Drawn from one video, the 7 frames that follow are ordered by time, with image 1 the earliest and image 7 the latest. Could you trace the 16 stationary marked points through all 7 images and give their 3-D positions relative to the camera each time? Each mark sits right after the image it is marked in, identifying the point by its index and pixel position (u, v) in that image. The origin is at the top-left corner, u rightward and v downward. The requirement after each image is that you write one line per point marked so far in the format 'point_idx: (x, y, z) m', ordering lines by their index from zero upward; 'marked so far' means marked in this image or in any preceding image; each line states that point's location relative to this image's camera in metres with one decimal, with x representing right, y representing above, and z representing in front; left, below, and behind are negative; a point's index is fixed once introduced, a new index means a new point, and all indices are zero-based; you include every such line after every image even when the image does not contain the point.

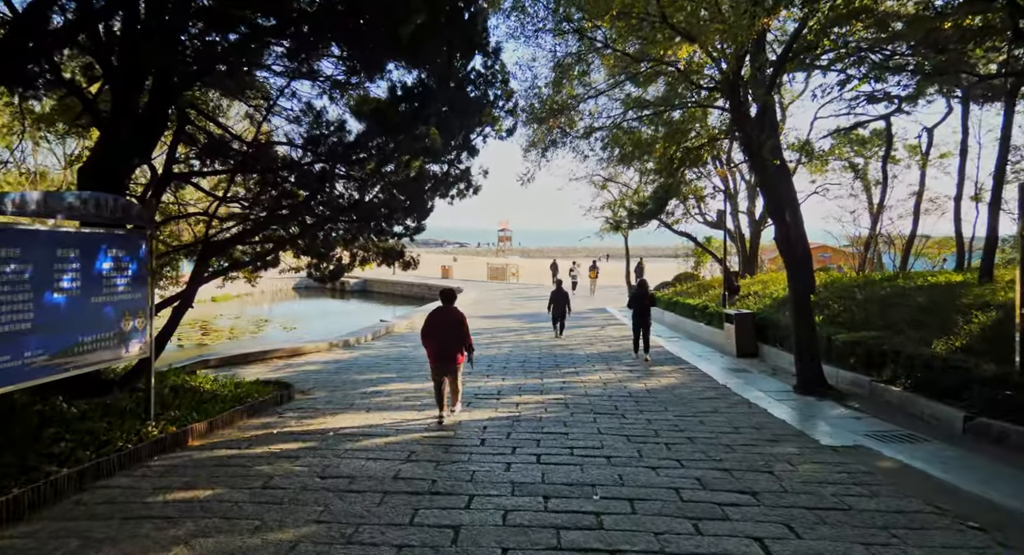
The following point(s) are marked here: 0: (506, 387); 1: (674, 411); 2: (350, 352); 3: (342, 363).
0: (-0.1, -1.4, +8.7) m
1: (+1.7, -1.4, +7.1) m
2: (-3.0, -1.4, +12.5) m
3: (-2.8, -1.4, +11.1) m
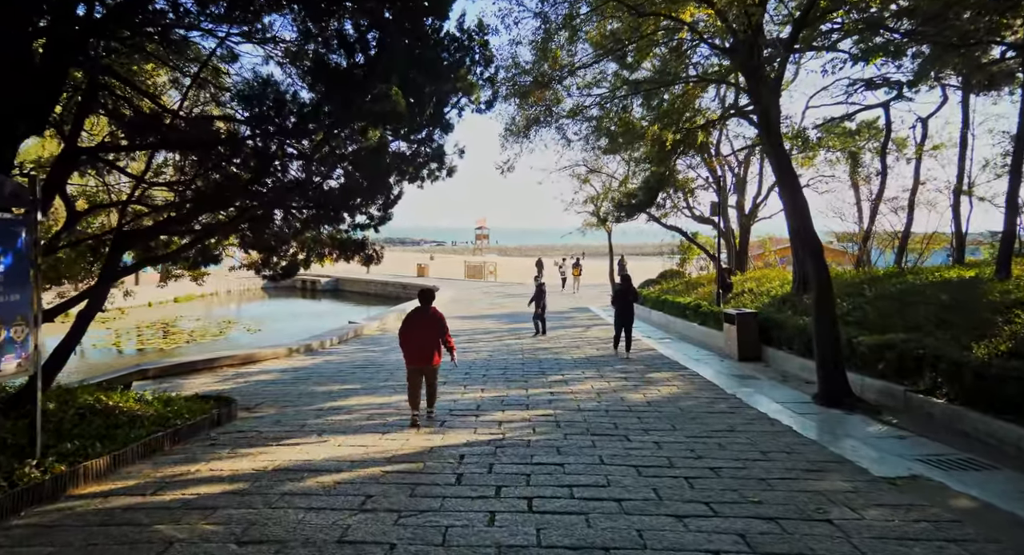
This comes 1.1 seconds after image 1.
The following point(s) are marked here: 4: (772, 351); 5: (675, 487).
0: (-0.3, -1.4, +7.6) m
1: (+1.5, -1.4, +6.0) m
2: (-3.3, -1.3, +11.3) m
3: (-3.1, -1.4, +9.9) m
4: (+3.8, -1.1, +10.0) m
5: (+1.0, -1.3, +4.3) m
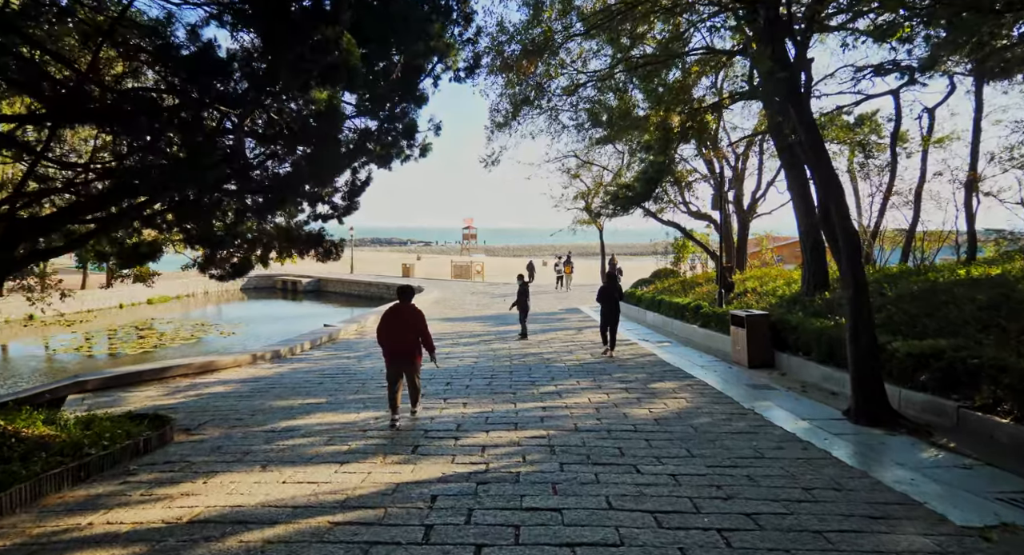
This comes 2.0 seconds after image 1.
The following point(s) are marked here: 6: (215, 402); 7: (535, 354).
0: (-0.4, -1.4, +6.6) m
1: (+1.4, -1.3, +5.1) m
2: (-3.5, -1.3, +10.2) m
3: (-3.2, -1.4, +8.8) m
4: (+3.7, -1.1, +9.0) m
5: (+1.0, -1.3, +3.3) m
6: (-3.3, -1.4, +7.5) m
7: (+0.4, -1.3, +11.3) m
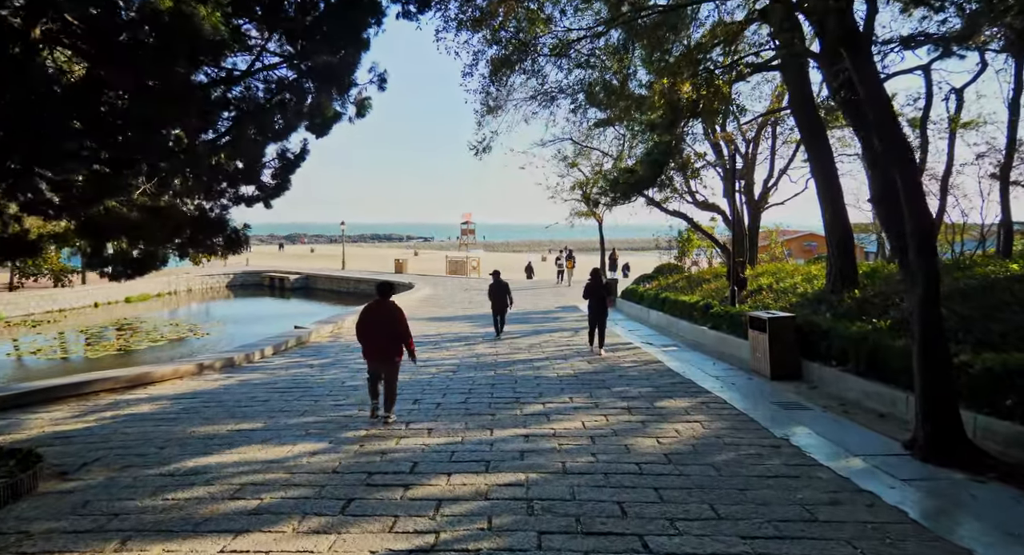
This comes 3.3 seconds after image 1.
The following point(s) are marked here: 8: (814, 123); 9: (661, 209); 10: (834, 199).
0: (-0.6, -1.3, +5.2) m
1: (+1.2, -1.3, +3.7) m
2: (-3.7, -1.3, +8.8) m
3: (-3.5, -1.3, +7.5) m
4: (+3.4, -1.0, +7.7) m
5: (+0.7, -1.3, +2.0) m
6: (-3.5, -1.4, +6.2) m
7: (+0.2, -1.2, +9.9) m
8: (+4.6, +2.2, +10.2) m
9: (+3.3, +1.5, +14.8) m
10: (+5.0, +1.1, +10.3) m
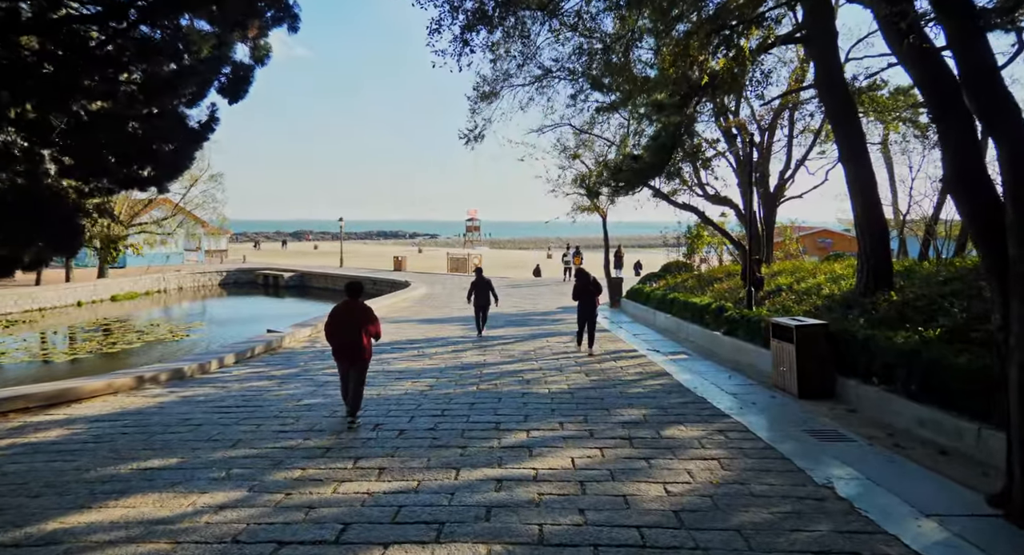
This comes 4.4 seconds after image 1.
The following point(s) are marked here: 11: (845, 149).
0: (-0.8, -1.4, +4.1) m
1: (+1.0, -1.4, +2.5) m
2: (-3.9, -1.3, +7.7) m
3: (-3.6, -1.3, +6.3) m
4: (+3.3, -1.0, +6.4) m
5: (+0.5, -1.3, +0.8) m
6: (-3.7, -1.4, +5.0) m
7: (0.0, -1.2, +8.8) m
8: (+4.4, +2.2, +9.0) m
9: (+3.1, +1.5, +13.6) m
10: (+4.8, +1.1, +9.1) m
11: (+4.5, +1.7, +9.1) m
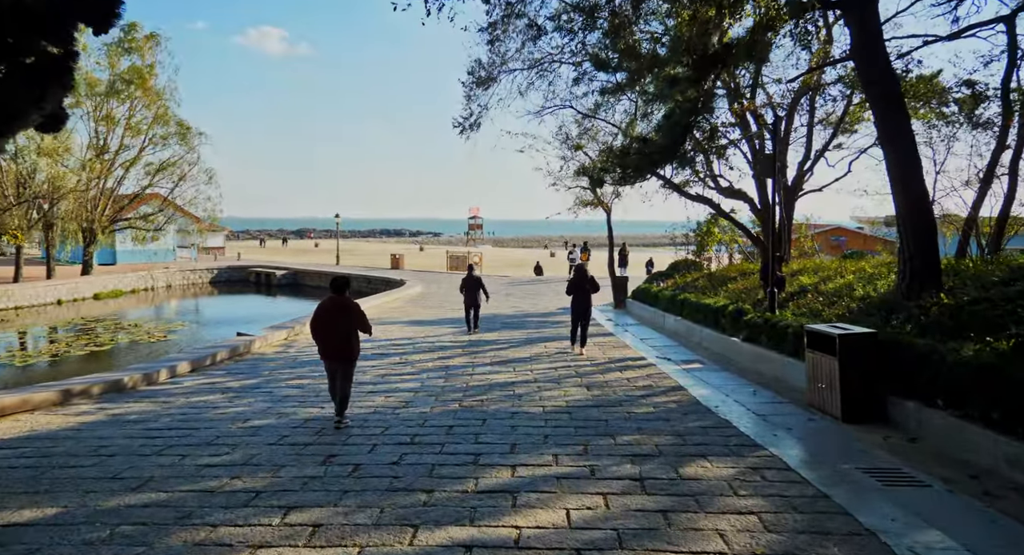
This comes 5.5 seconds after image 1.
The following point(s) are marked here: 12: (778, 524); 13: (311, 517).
0: (-1.0, -1.3, +2.9) m
1: (+0.8, -1.4, +1.4) m
2: (-4.0, -1.3, +6.6) m
3: (-3.8, -1.3, +5.2) m
4: (+3.1, -1.0, +5.3) m
5: (+0.4, -1.3, -0.3) m
6: (-3.8, -1.4, +3.9) m
7: (-0.1, -1.2, +7.6) m
8: (+4.4, +2.2, +7.8) m
9: (+3.1, +1.5, +12.4) m
10: (+4.7, +1.1, +7.9) m
11: (+4.4, +1.7, +7.9) m
12: (+1.4, -1.3, +3.6) m
13: (-1.2, -1.3, +3.8) m
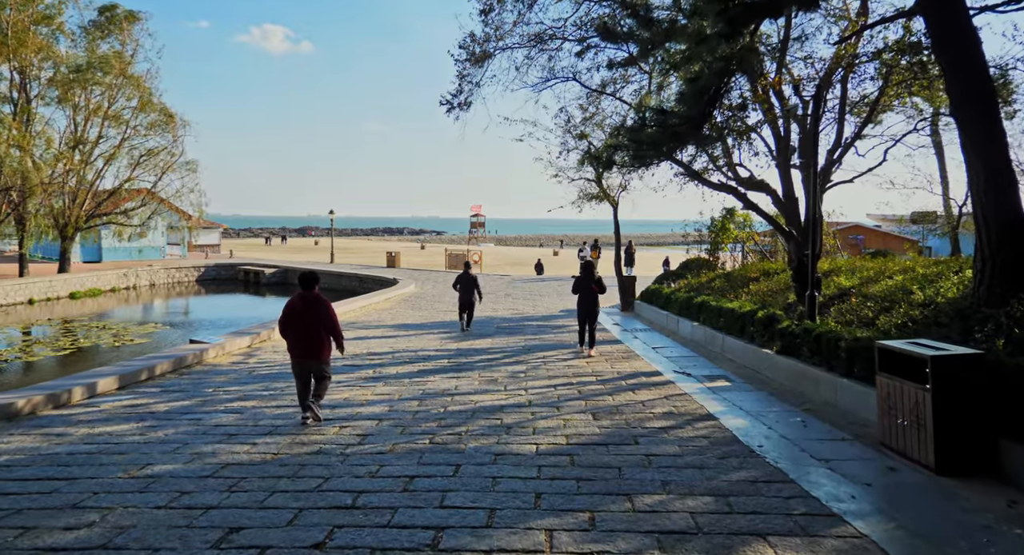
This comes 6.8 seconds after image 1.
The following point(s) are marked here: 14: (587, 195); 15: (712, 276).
0: (-1.1, -1.4, +1.5) m
1: (+0.7, -1.4, -0.1) m
2: (-4.1, -1.3, +5.1) m
3: (-3.9, -1.3, +3.8) m
4: (+3.0, -1.0, +3.8) m
5: (+0.2, -1.4, -1.8) m
6: (-4.0, -1.3, +2.5) m
7: (-0.2, -1.2, +6.2) m
8: (+4.3, +2.2, +6.3) m
9: (+3.0, +1.5, +11.0) m
10: (+4.6, +1.0, +6.4) m
11: (+4.3, +1.7, +6.4) m
12: (+1.3, -1.3, +2.2) m
13: (-1.3, -1.4, +2.4) m
14: (+2.0, +2.3, +18.9) m
15: (+4.2, 0.0, +14.4) m
